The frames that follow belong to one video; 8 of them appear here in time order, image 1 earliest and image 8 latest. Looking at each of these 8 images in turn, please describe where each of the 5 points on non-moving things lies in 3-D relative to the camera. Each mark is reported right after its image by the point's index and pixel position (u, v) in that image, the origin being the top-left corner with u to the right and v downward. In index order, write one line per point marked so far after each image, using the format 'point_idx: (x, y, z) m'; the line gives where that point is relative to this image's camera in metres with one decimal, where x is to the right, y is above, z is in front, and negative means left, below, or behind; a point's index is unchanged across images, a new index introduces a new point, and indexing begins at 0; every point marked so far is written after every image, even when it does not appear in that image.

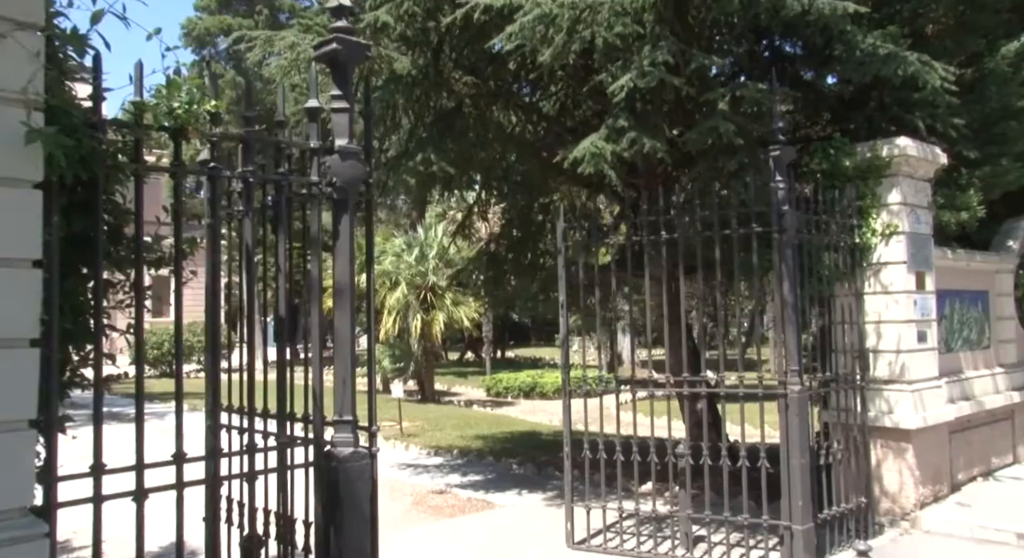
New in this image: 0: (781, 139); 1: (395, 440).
0: (+2.0, +1.0, +6.2) m
1: (-1.9, -2.6, +13.6) m
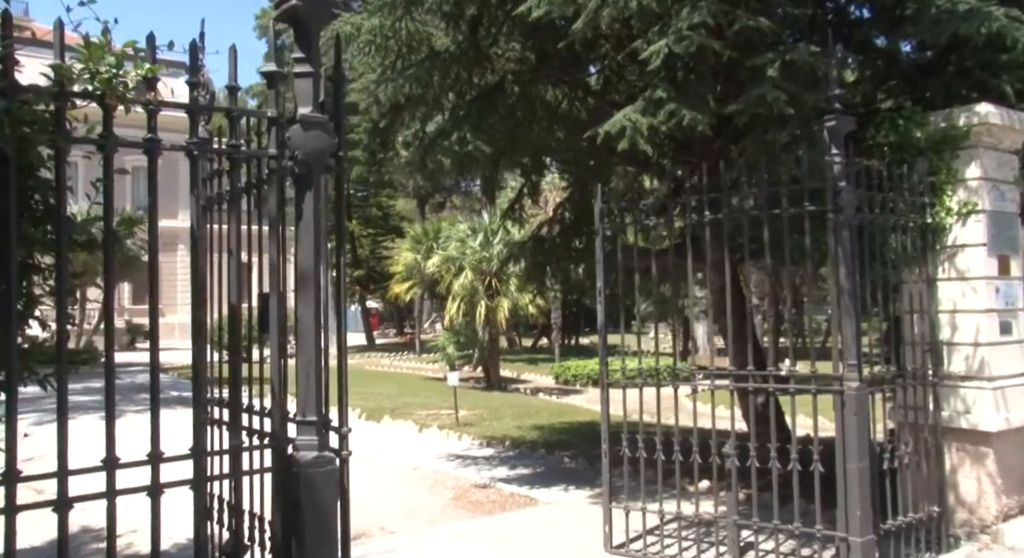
0: (+2.2, +1.1, +5.6) m
1: (-1.0, -2.4, +13.3) m
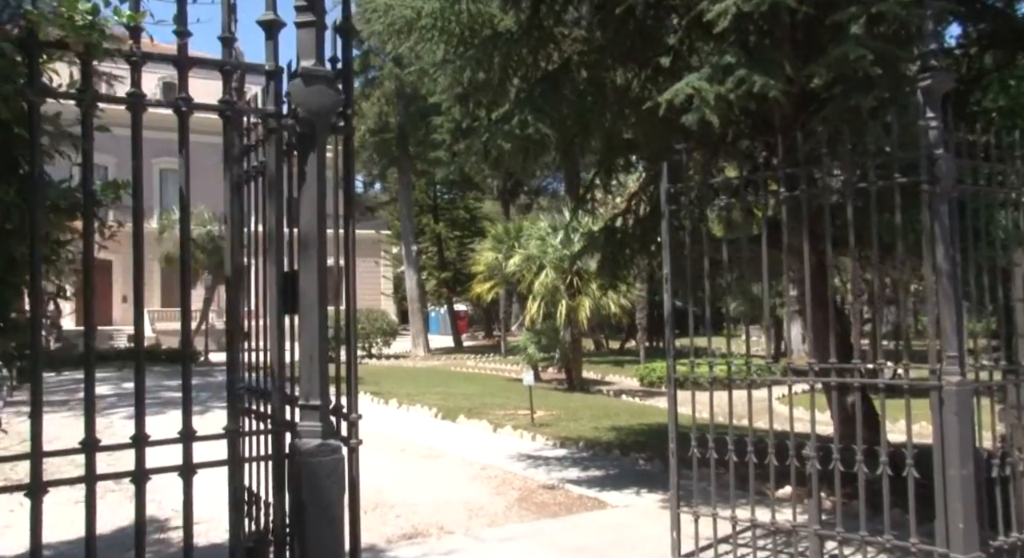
0: (+2.5, +1.3, +4.9) m
1: (+0.2, -2.3, +12.9) m
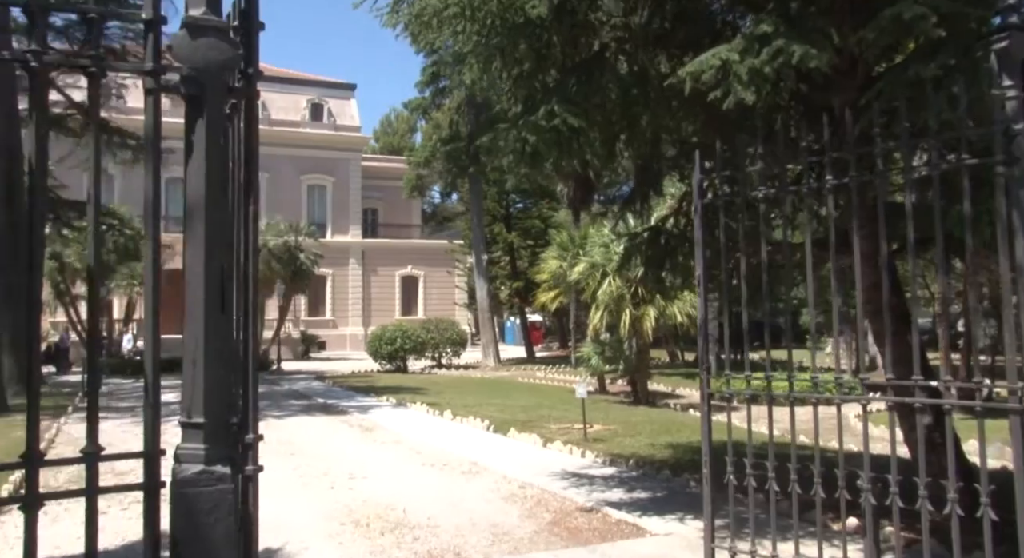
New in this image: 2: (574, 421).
0: (+2.4, +1.3, +4.1) m
1: (+0.9, -2.4, +12.3) m
2: (+1.1, -2.6, +15.4) m
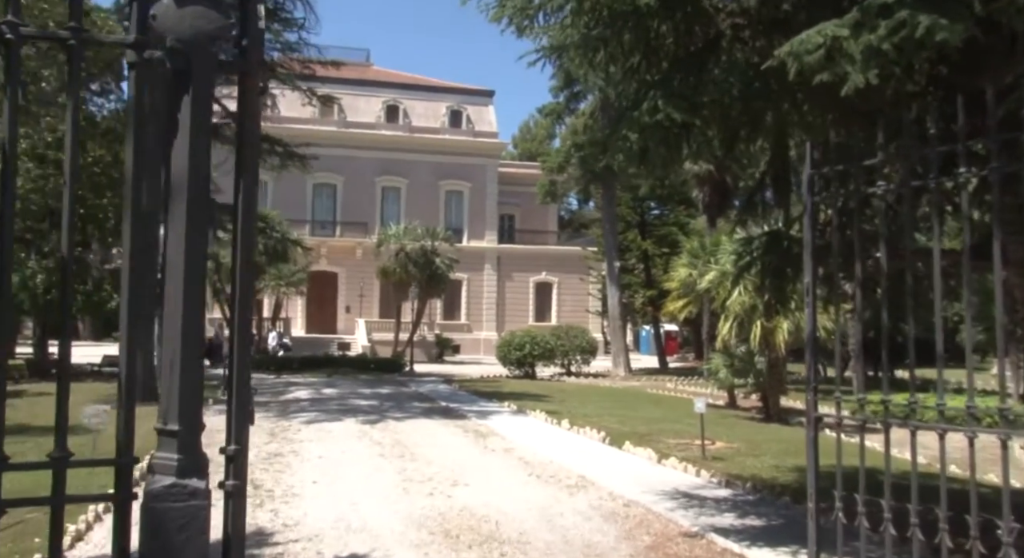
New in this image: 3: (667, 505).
0: (+2.7, +1.2, +3.3) m
1: (+2.4, -2.5, +11.6) m
2: (+3.2, -2.7, +14.7) m
3: (+1.6, -2.4, +8.8) m
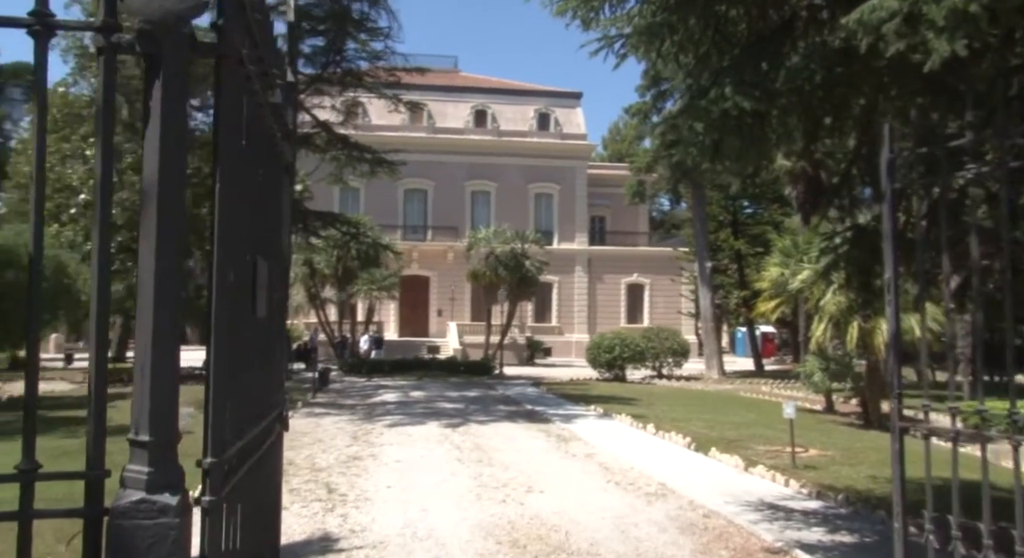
0: (+2.7, +1.3, +2.7) m
1: (+3.5, -2.5, +11.0) m
2: (+4.6, -2.7, +14.0) m
3: (+2.4, -2.4, +8.3) m
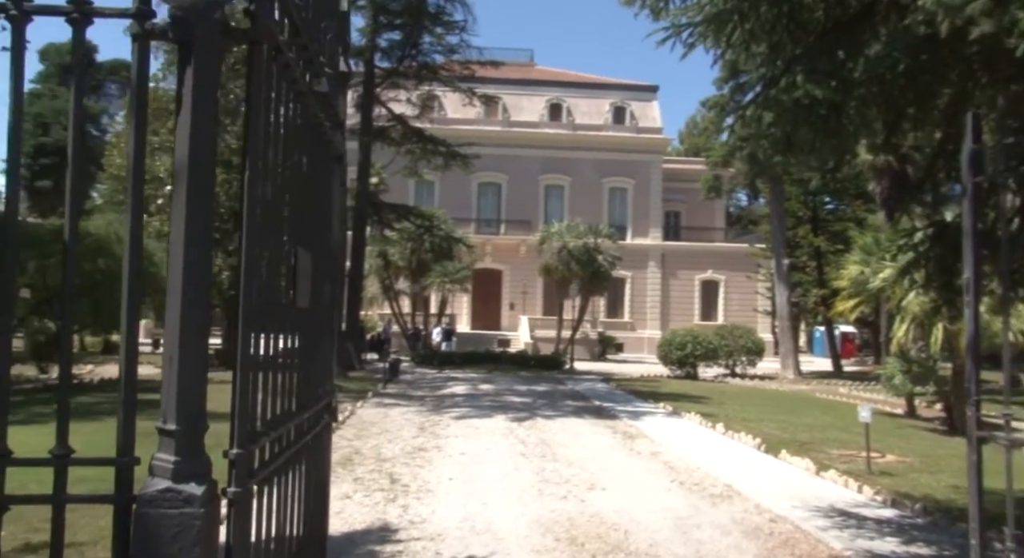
0: (+2.9, +1.2, +2.4) m
1: (+4.3, -2.5, +10.6) m
2: (+5.6, -2.7, +13.5) m
3: (+2.9, -2.3, +8.0) m
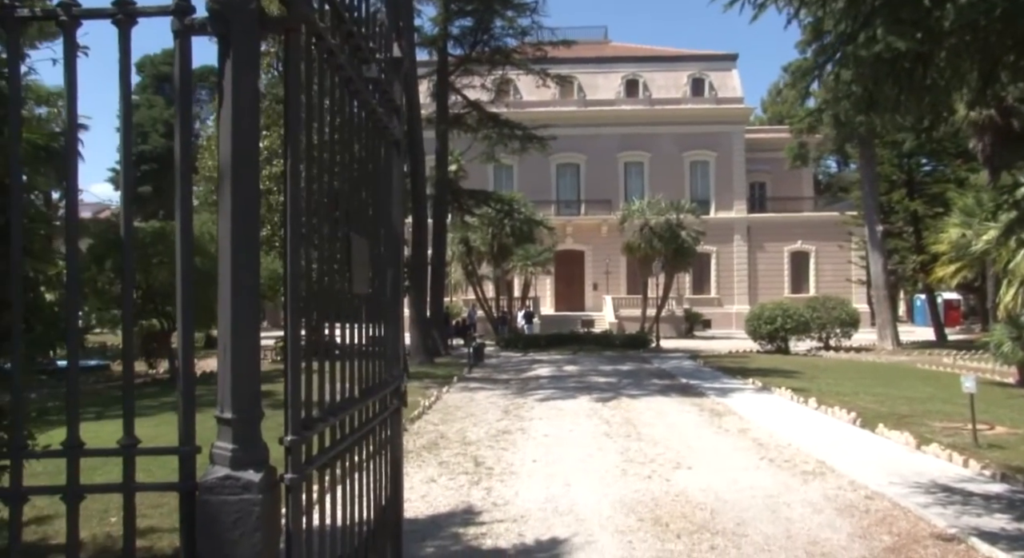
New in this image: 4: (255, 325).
0: (+3.0, +1.4, +2.0) m
1: (+5.3, -2.1, +10.1) m
2: (+6.9, -2.1, +12.8) m
3: (+3.7, -2.0, +7.7) m
4: (-0.7, -0.1, +2.1) m
